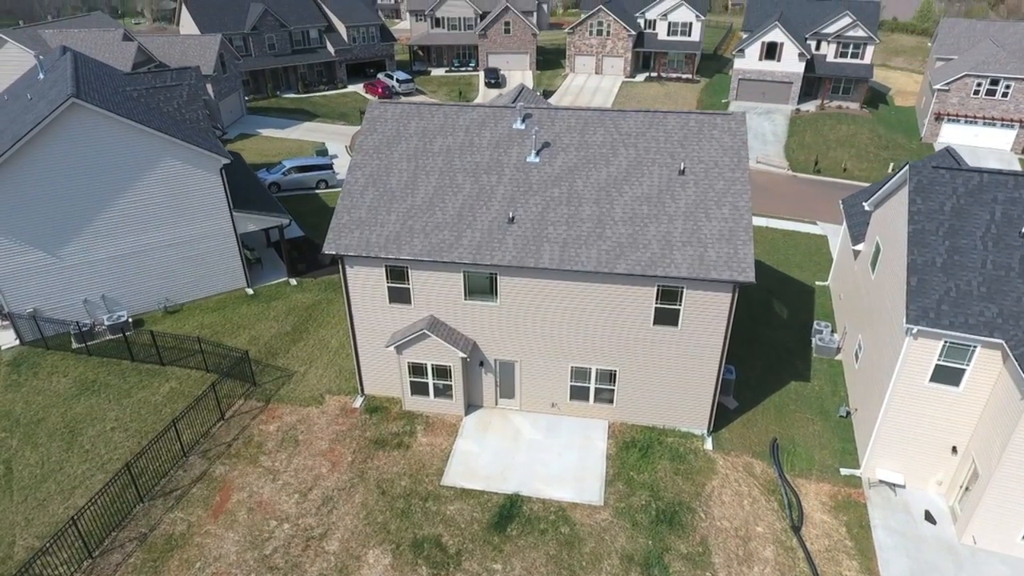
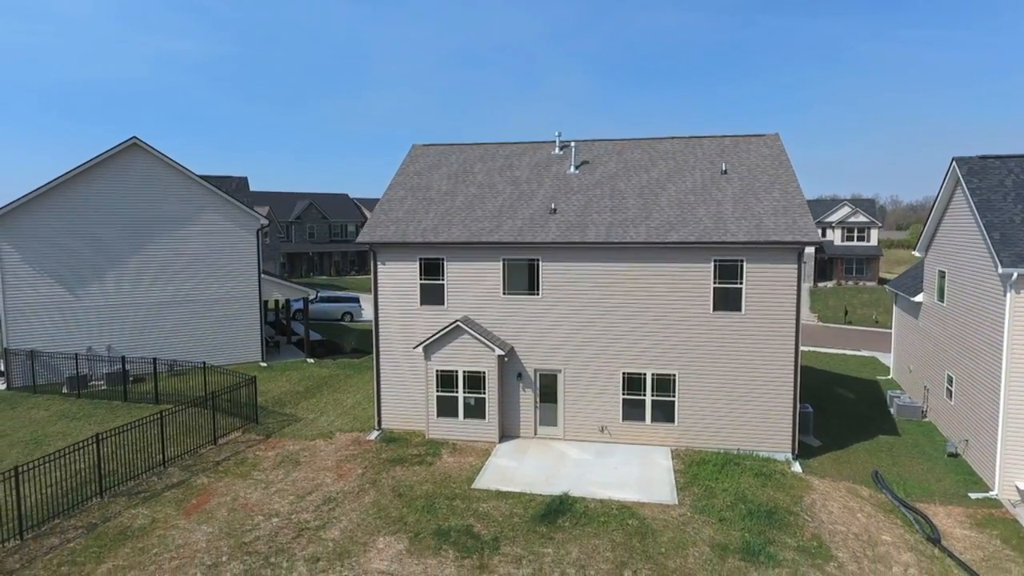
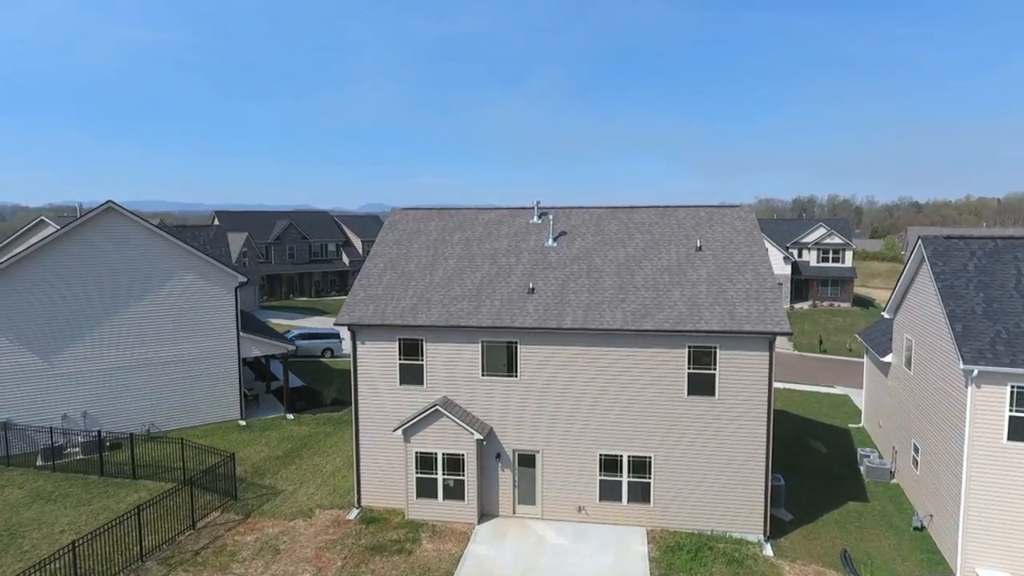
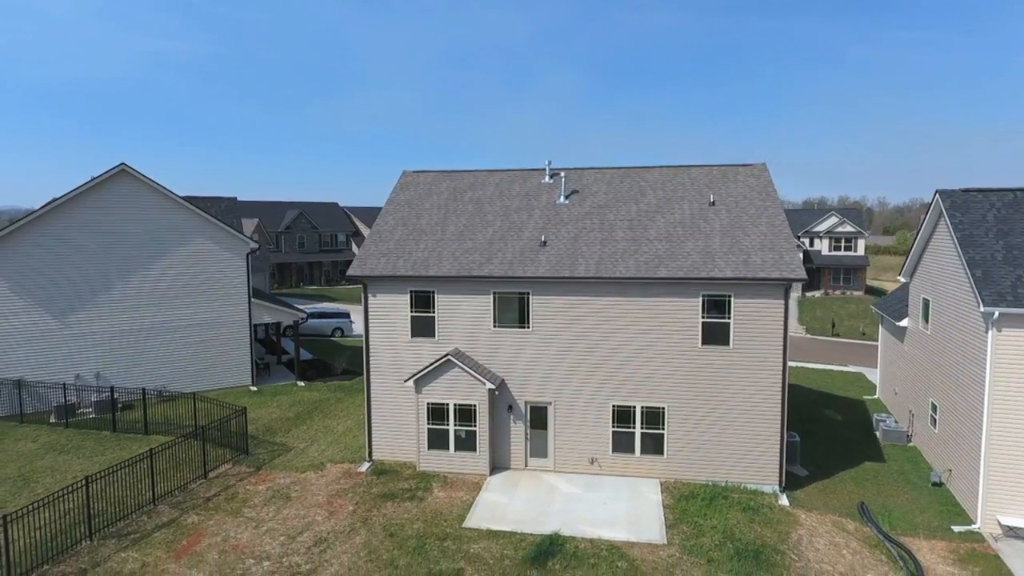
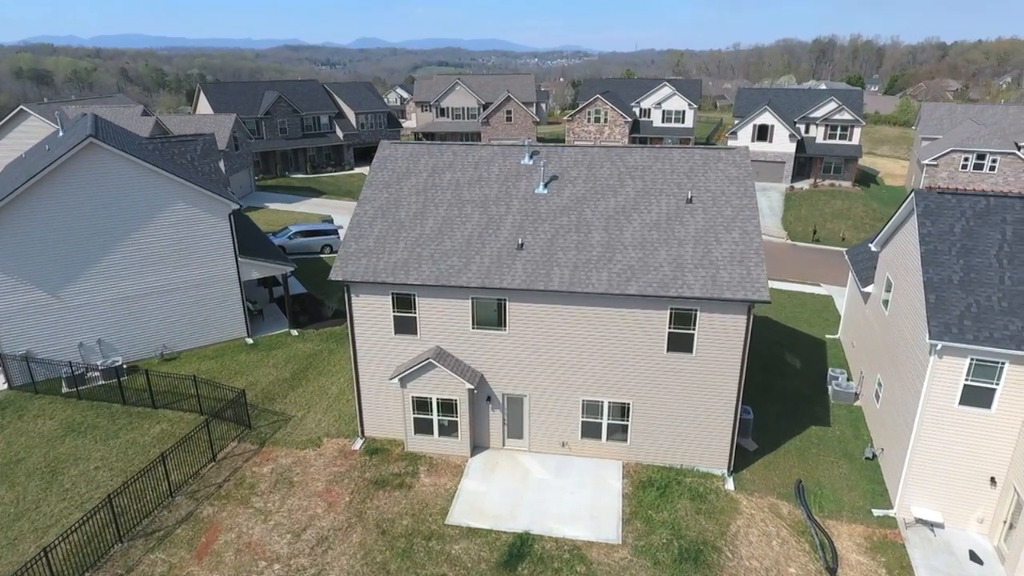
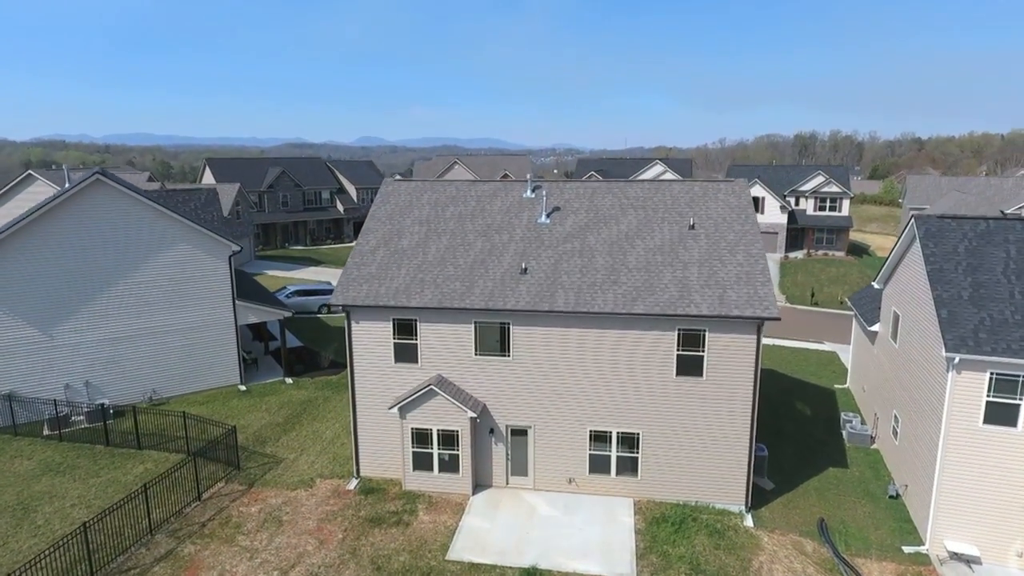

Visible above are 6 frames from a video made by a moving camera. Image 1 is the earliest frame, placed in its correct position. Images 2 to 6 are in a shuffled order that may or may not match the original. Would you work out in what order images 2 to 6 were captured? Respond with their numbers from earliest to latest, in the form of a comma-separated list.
5, 6, 3, 4, 2
